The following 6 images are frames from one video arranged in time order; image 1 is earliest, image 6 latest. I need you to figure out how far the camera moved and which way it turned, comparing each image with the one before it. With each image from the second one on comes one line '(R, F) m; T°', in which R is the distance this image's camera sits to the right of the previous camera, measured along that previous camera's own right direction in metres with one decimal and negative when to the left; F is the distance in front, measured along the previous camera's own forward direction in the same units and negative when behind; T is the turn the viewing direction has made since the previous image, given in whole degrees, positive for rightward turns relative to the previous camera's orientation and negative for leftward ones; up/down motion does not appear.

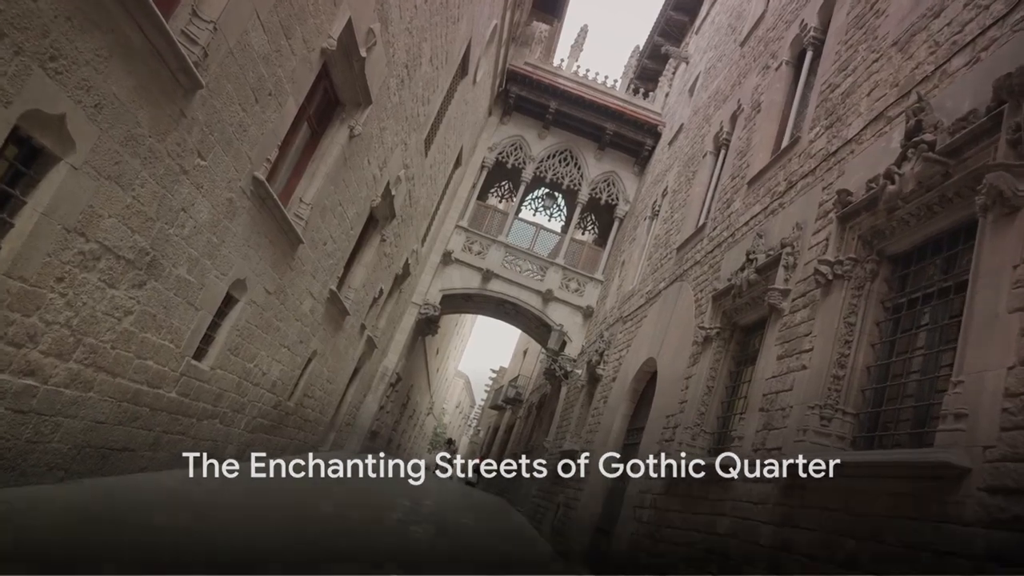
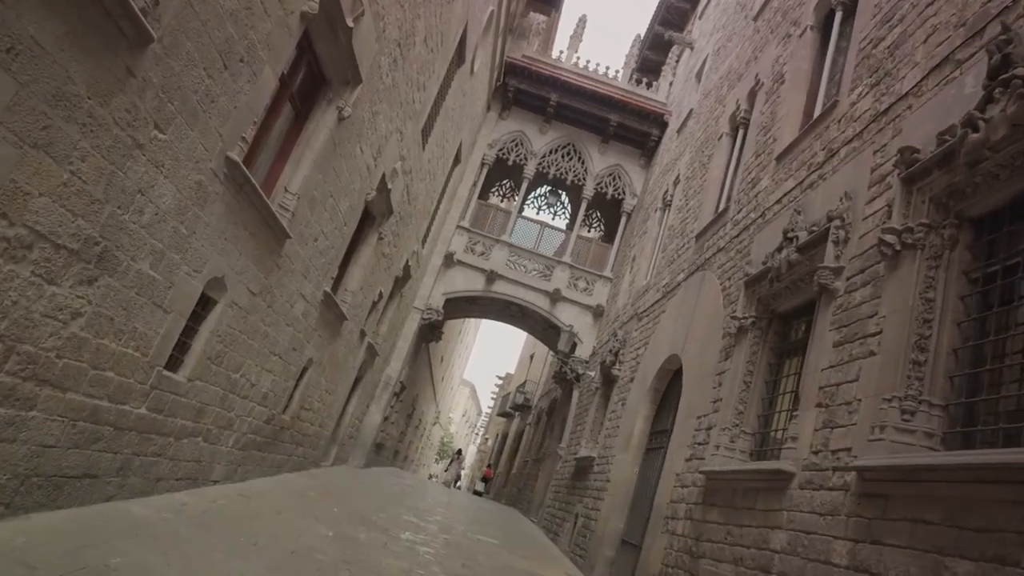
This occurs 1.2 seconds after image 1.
(-0.1, +0.6) m; 0°
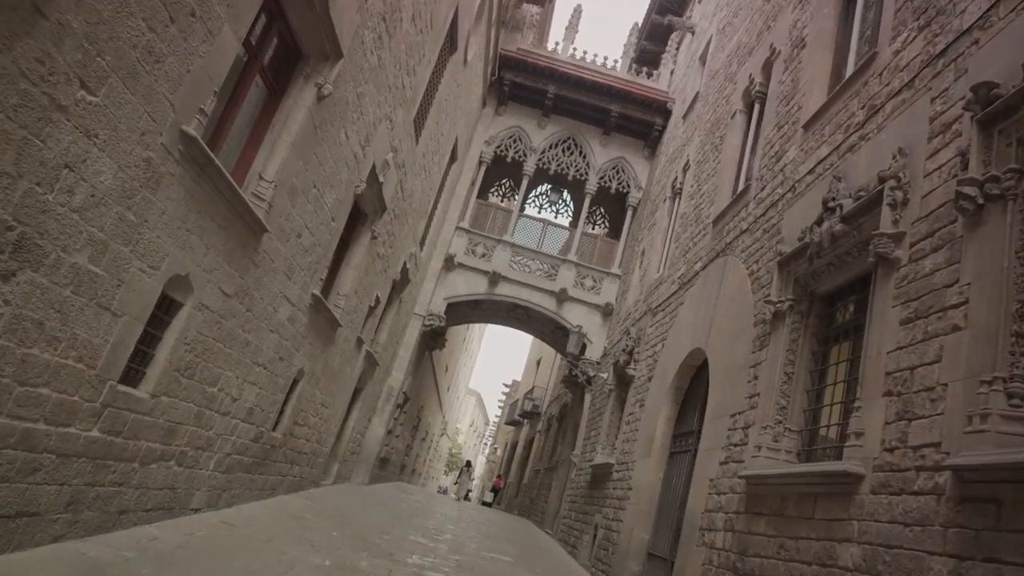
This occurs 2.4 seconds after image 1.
(0.0, +0.6) m; 0°
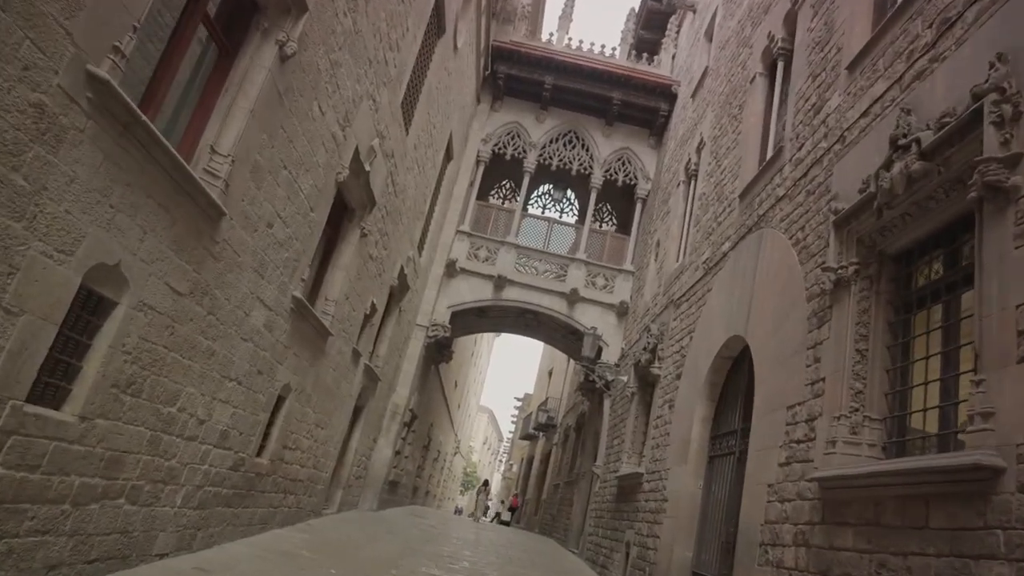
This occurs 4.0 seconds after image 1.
(0.0, +0.8) m; 0°
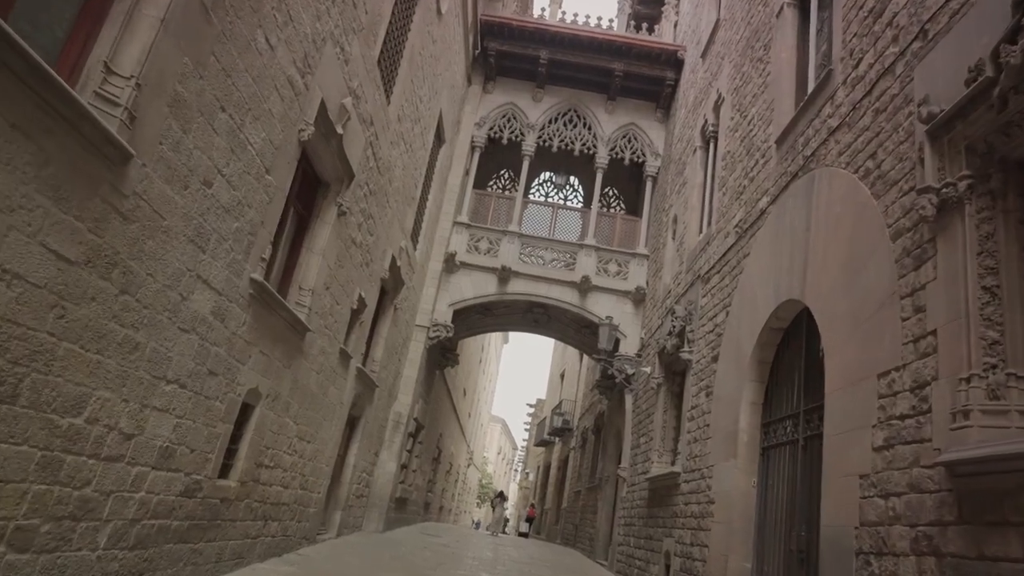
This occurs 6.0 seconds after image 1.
(0.0, +1.1) m; 0°
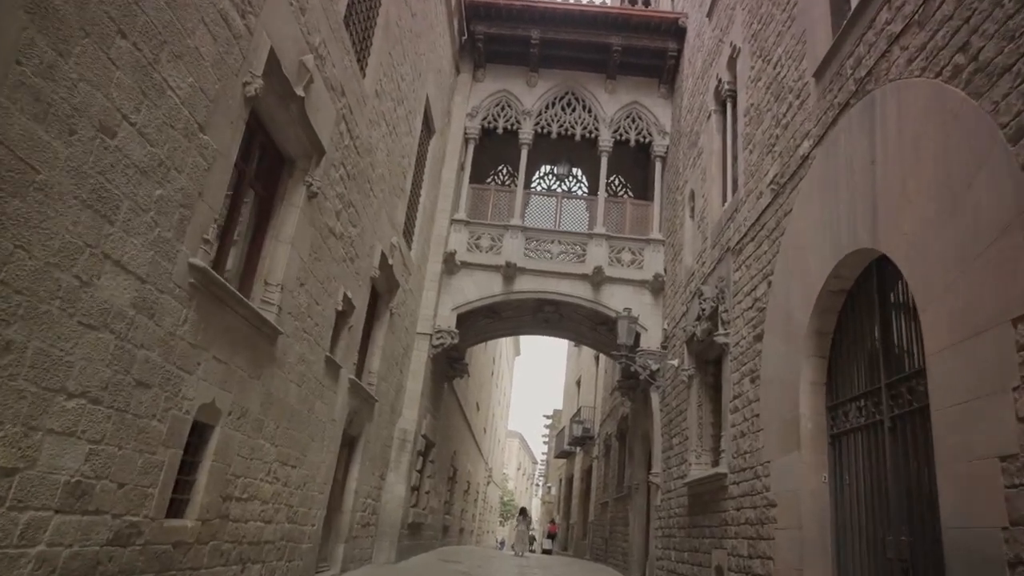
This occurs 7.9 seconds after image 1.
(0.0, +1.0) m; -1°
